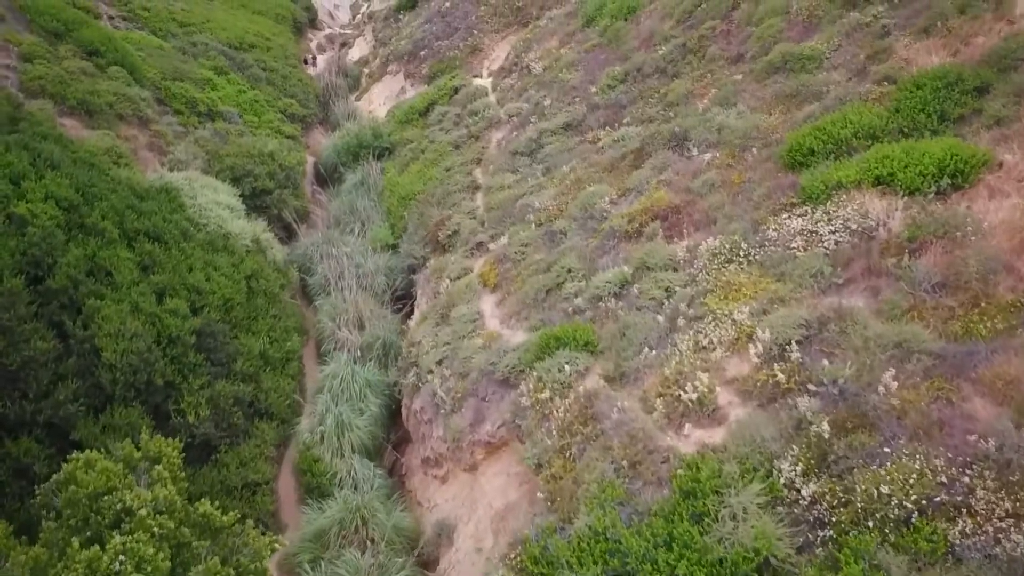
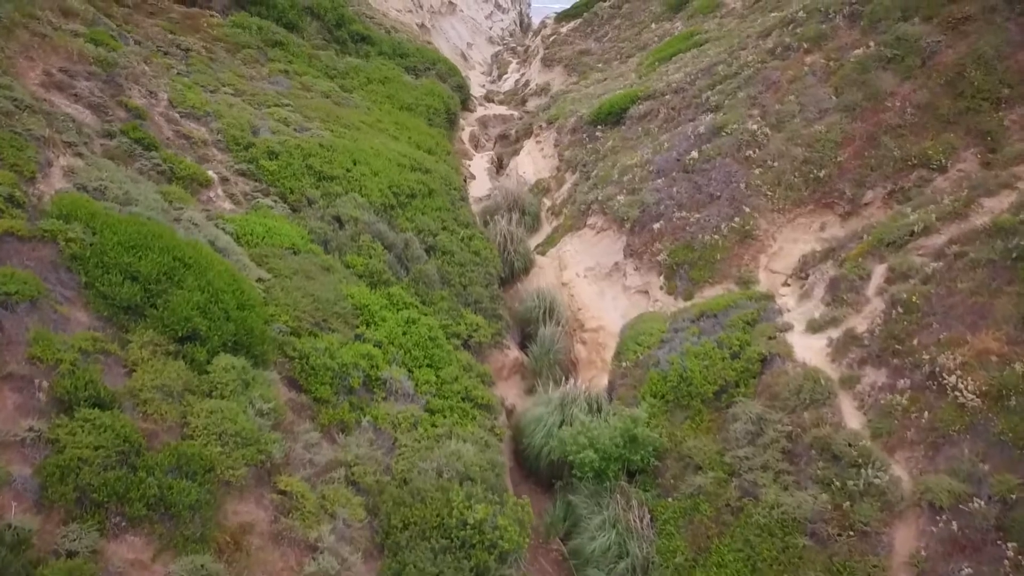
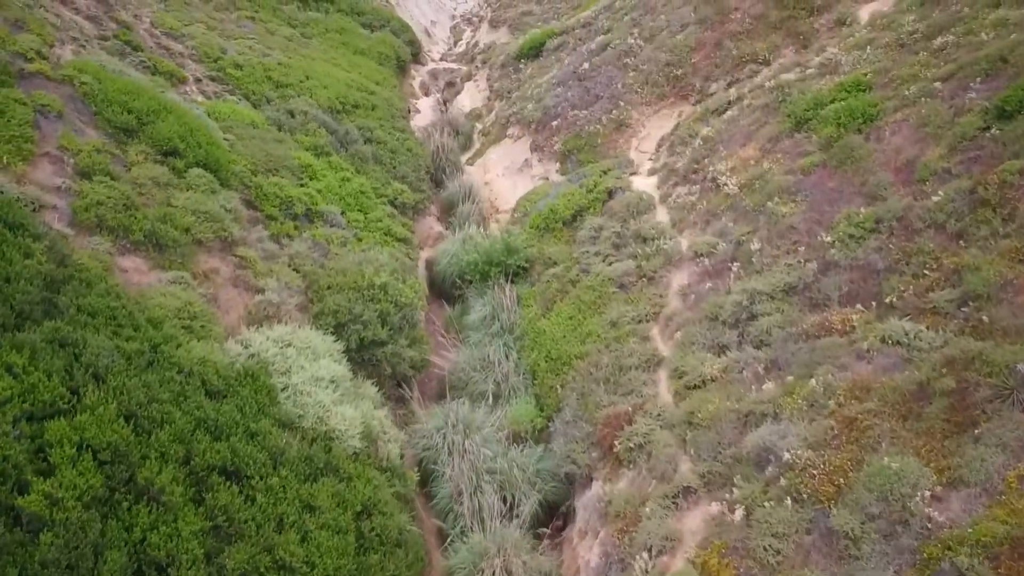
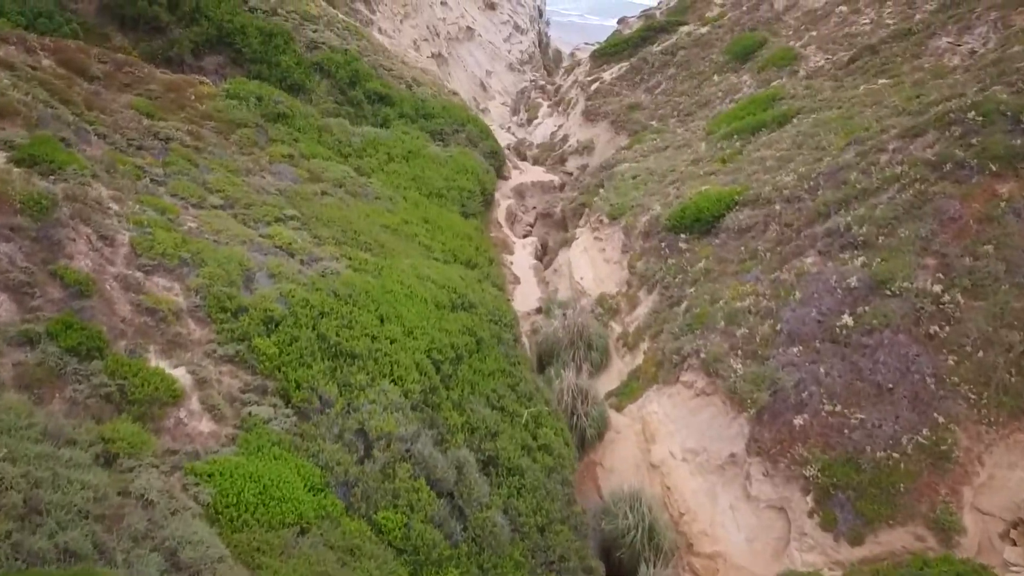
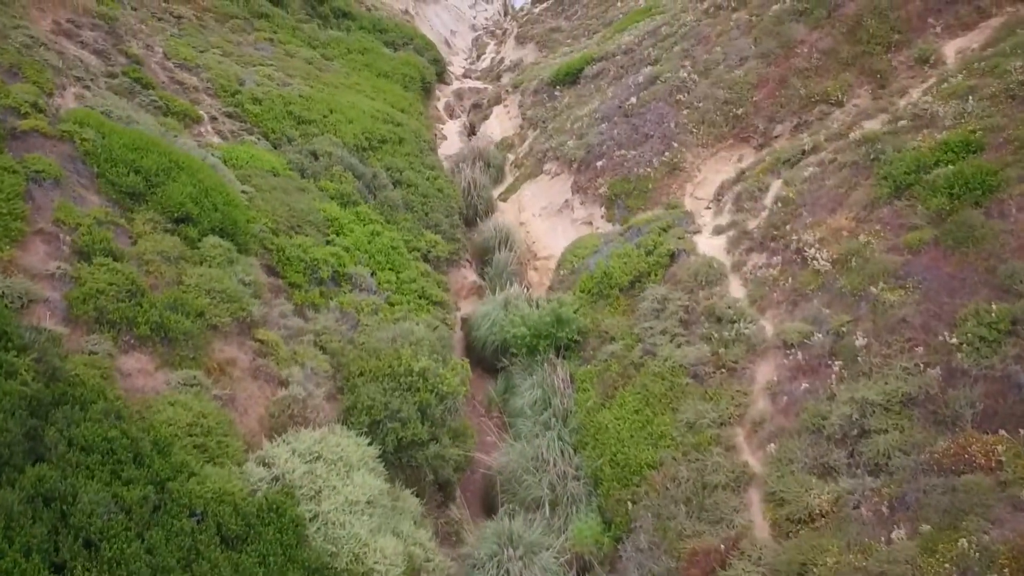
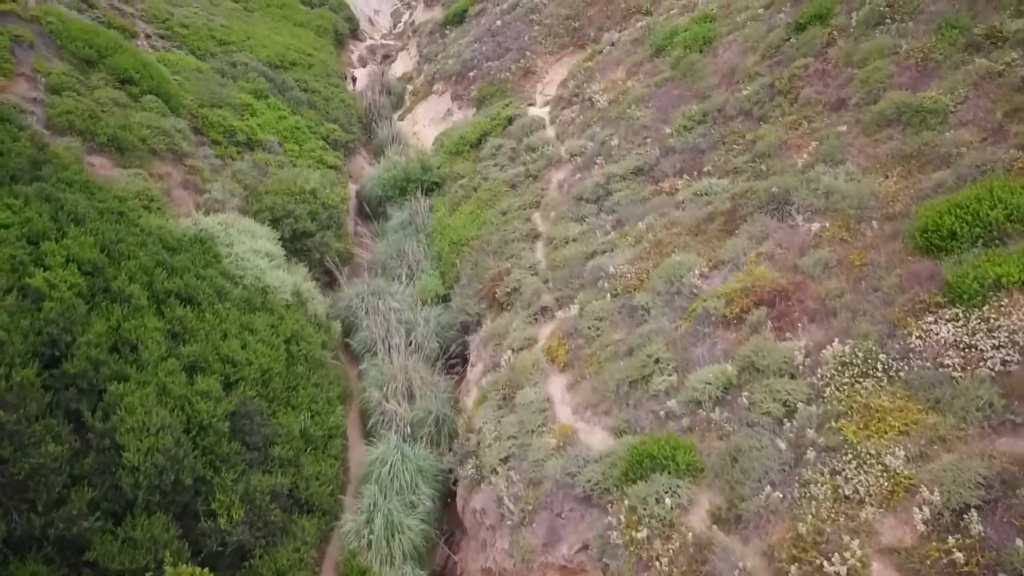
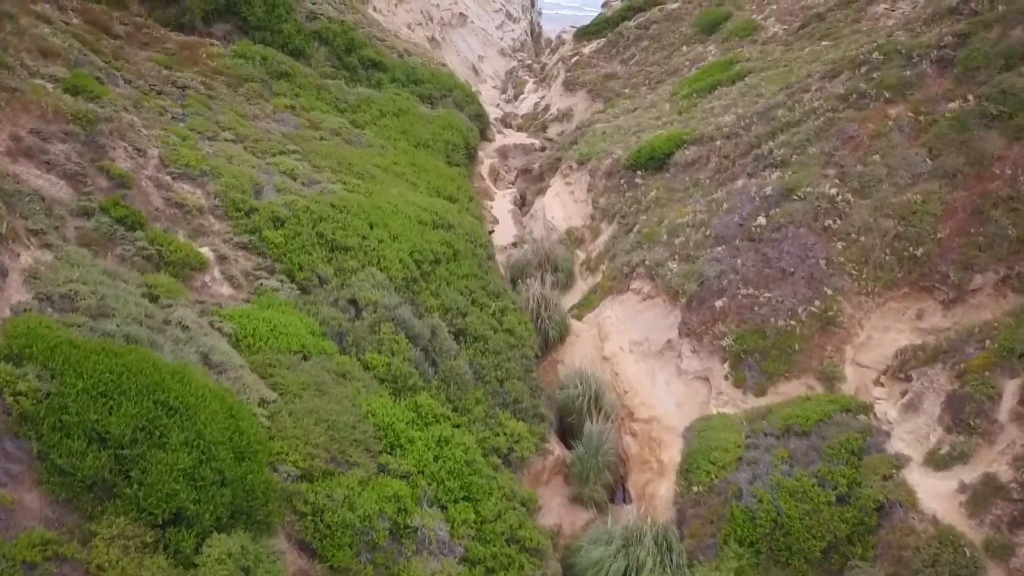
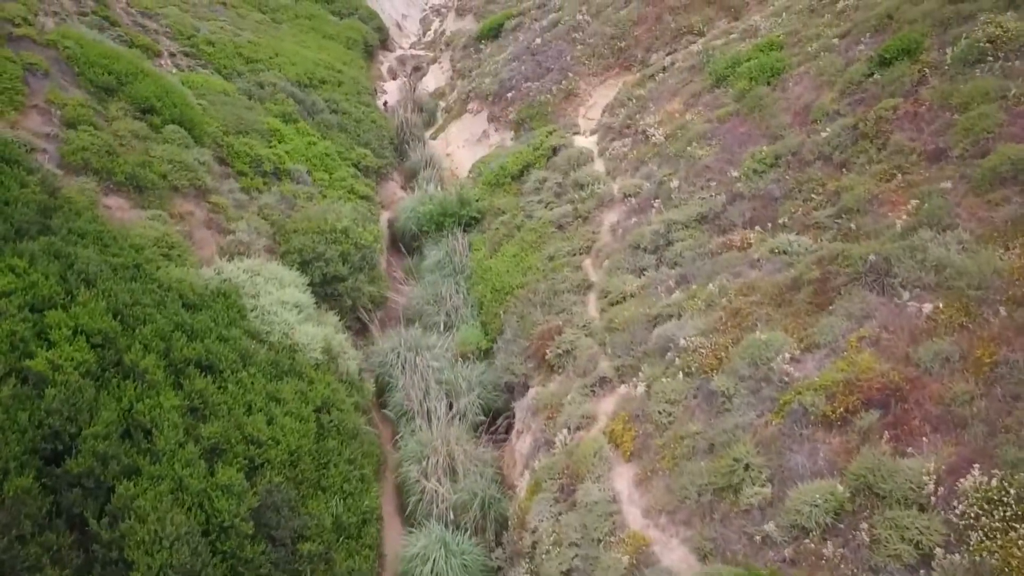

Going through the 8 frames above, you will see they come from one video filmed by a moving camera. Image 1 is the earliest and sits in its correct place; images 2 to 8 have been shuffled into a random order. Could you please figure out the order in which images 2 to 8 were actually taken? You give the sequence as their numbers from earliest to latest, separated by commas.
6, 8, 3, 5, 2, 7, 4
